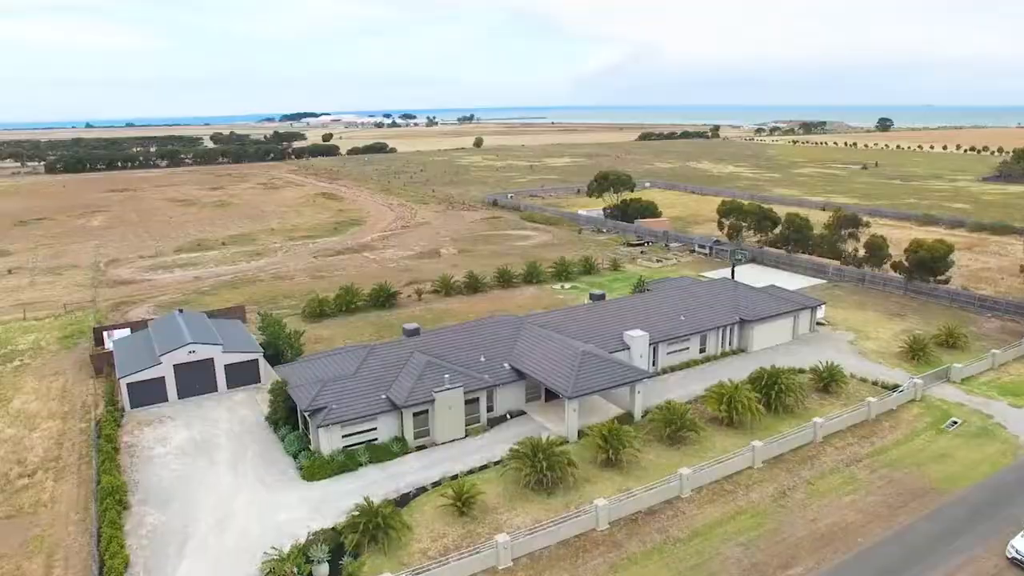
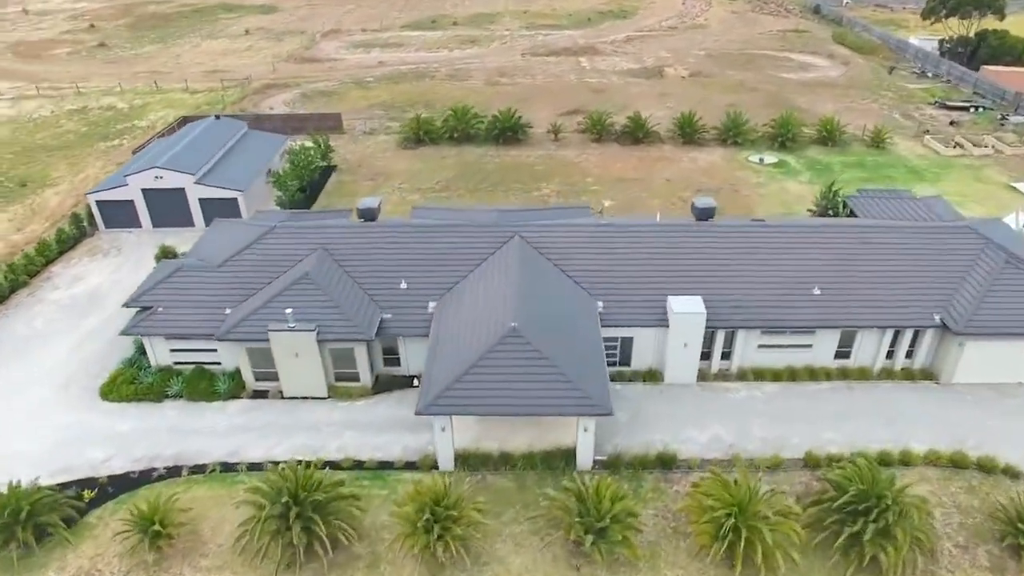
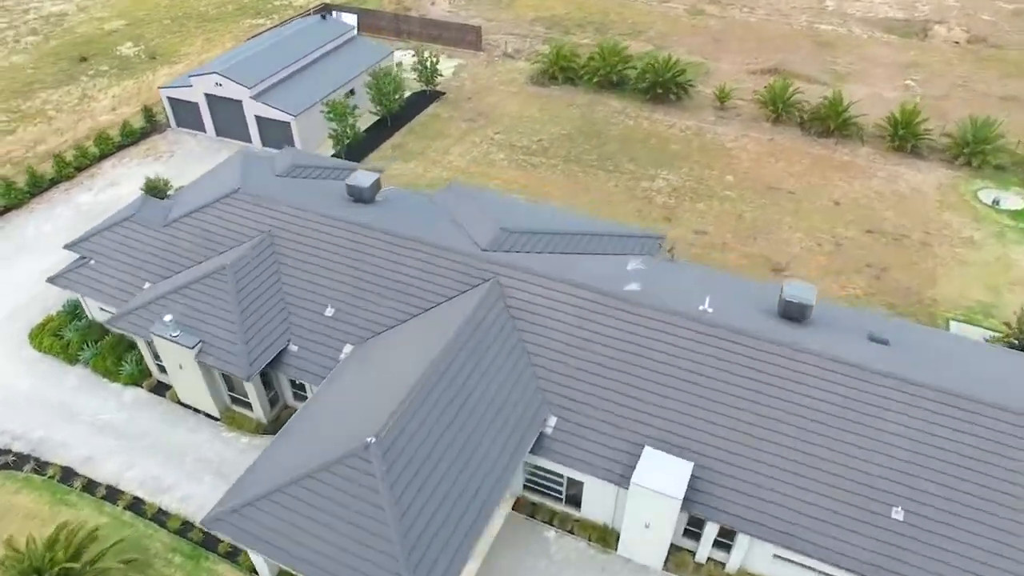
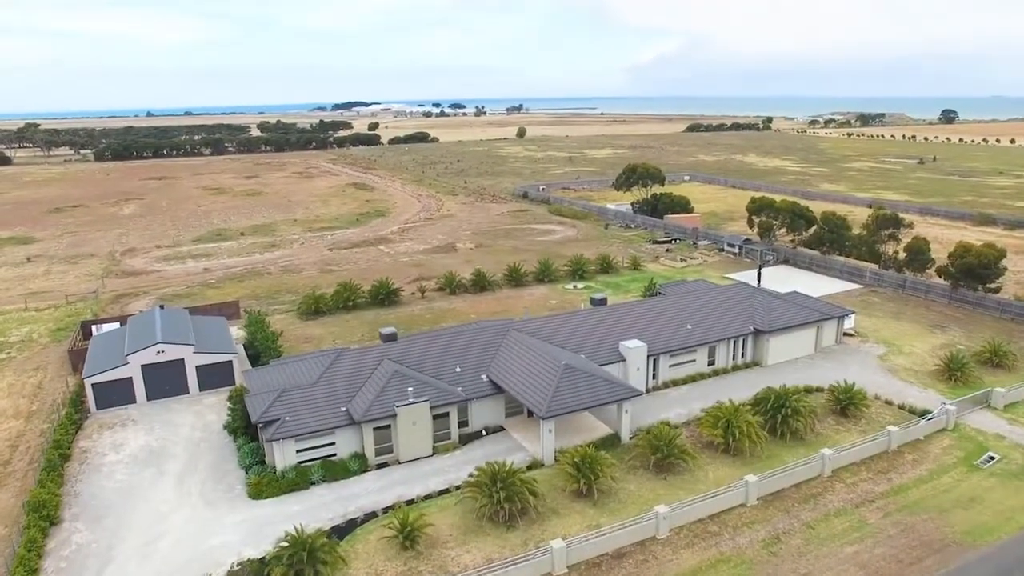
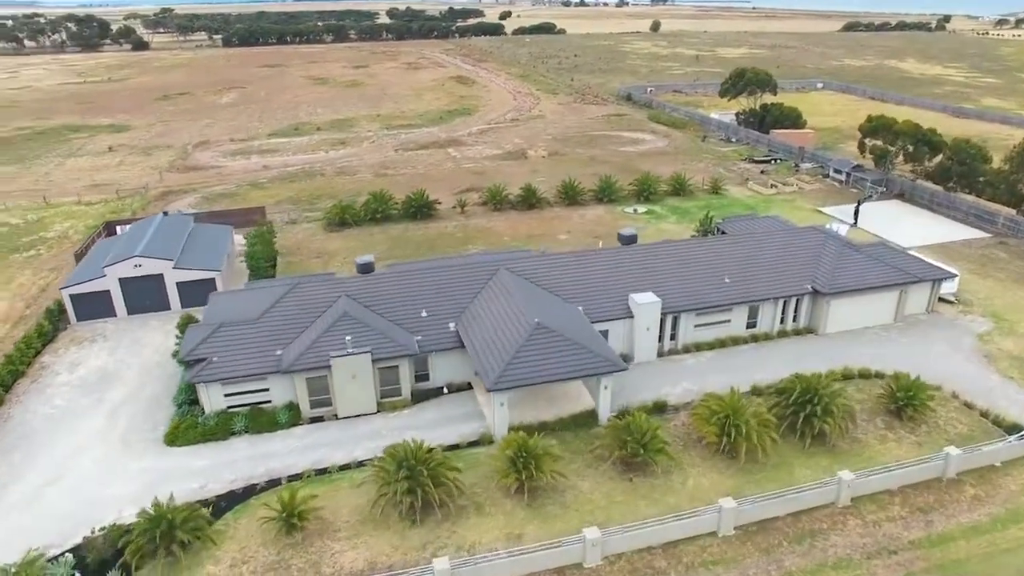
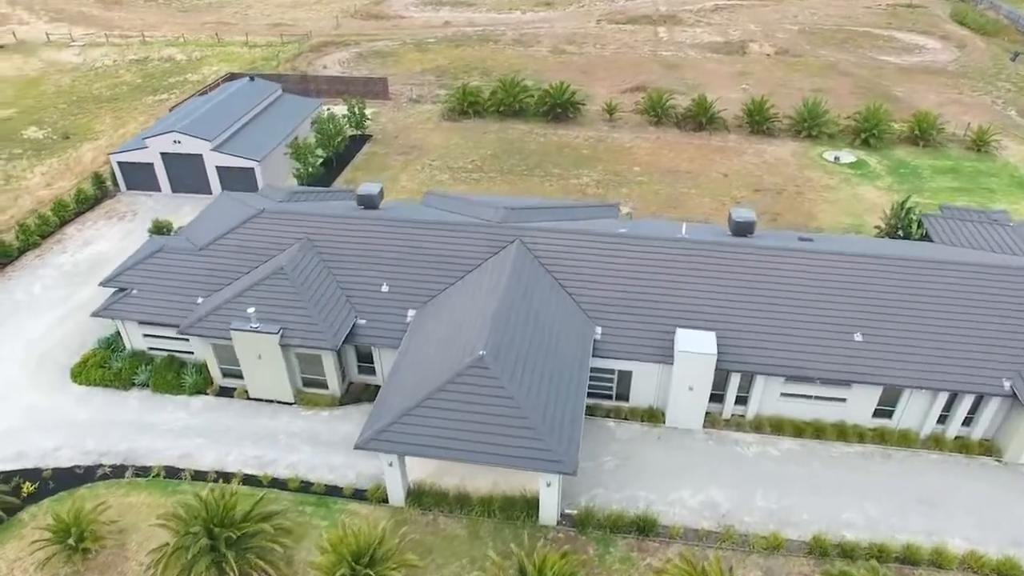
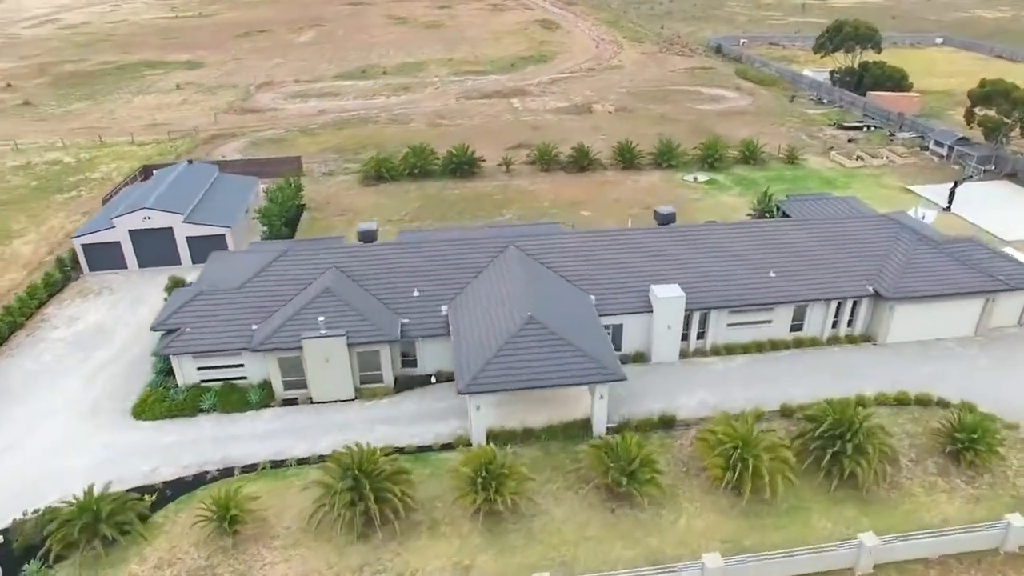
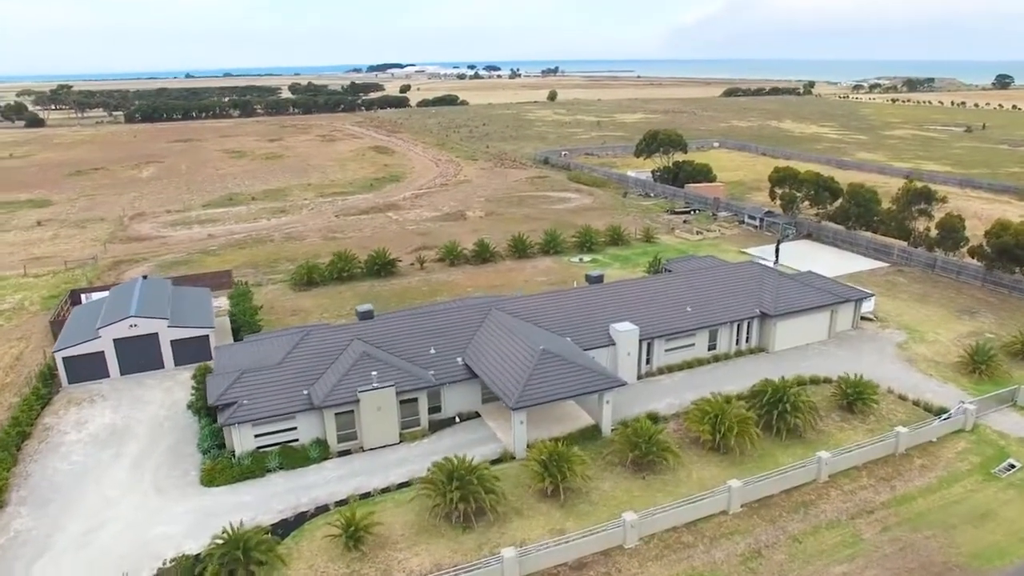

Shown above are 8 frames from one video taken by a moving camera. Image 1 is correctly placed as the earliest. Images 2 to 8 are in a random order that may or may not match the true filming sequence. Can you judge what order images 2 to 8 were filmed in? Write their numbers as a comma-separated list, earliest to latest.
4, 8, 5, 7, 2, 6, 3
